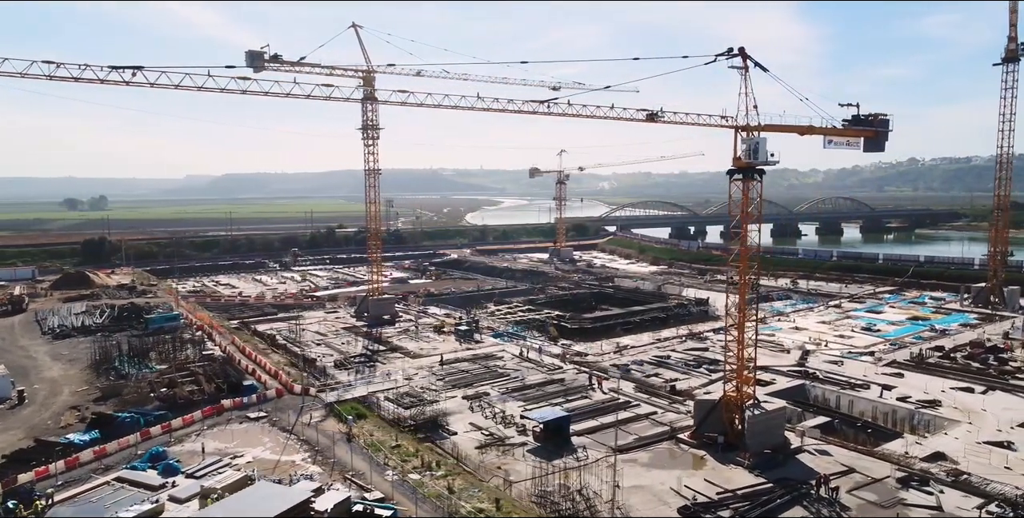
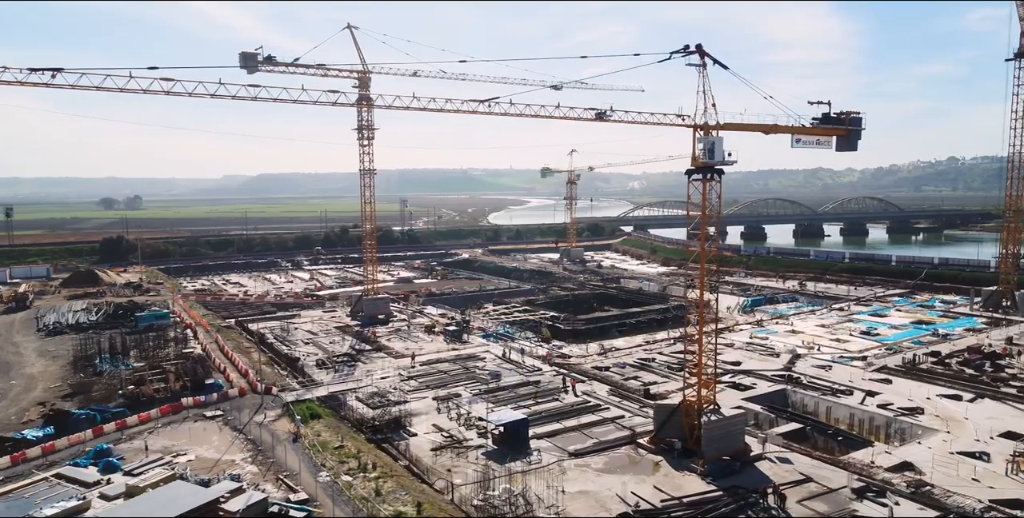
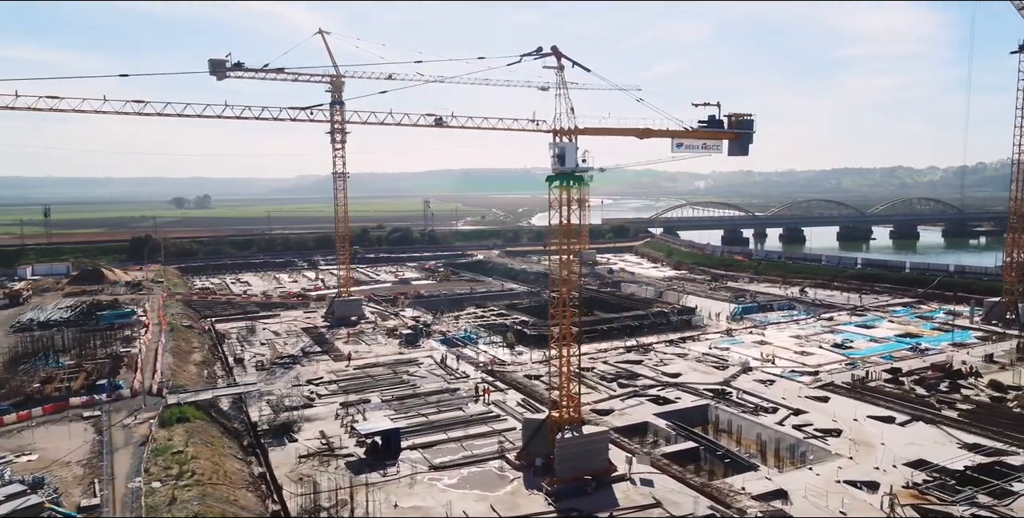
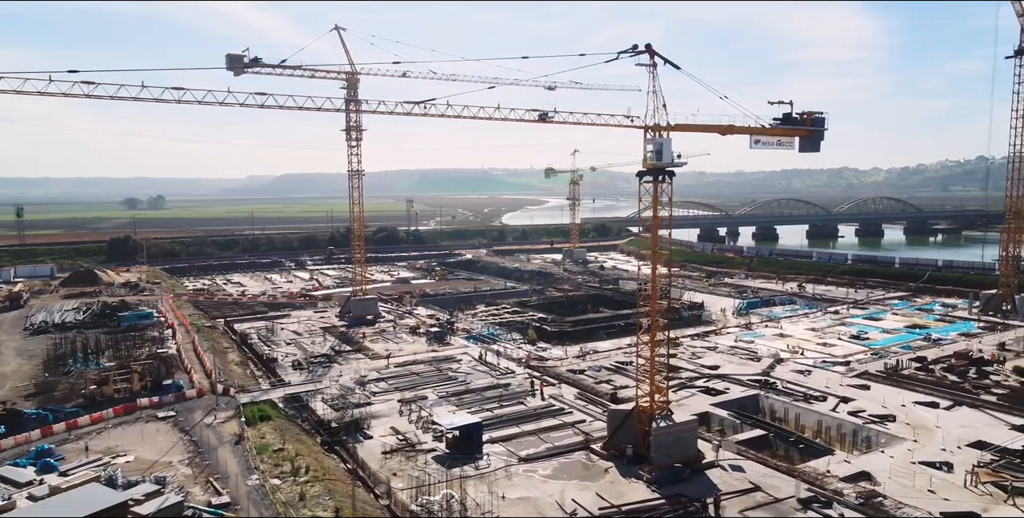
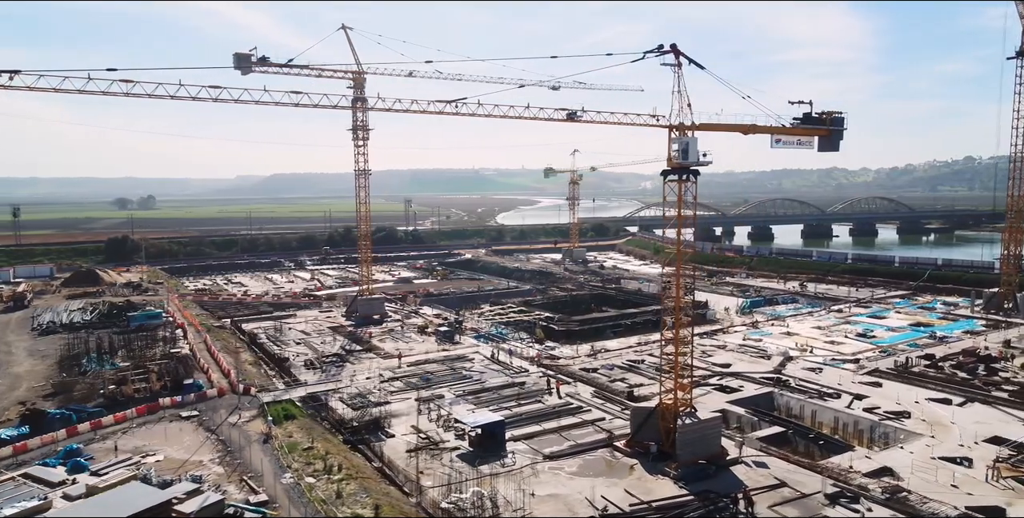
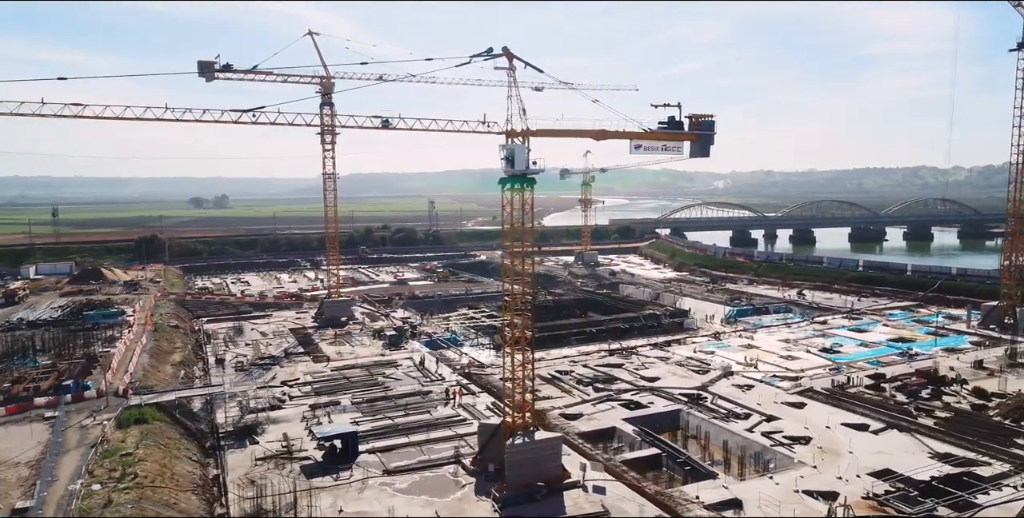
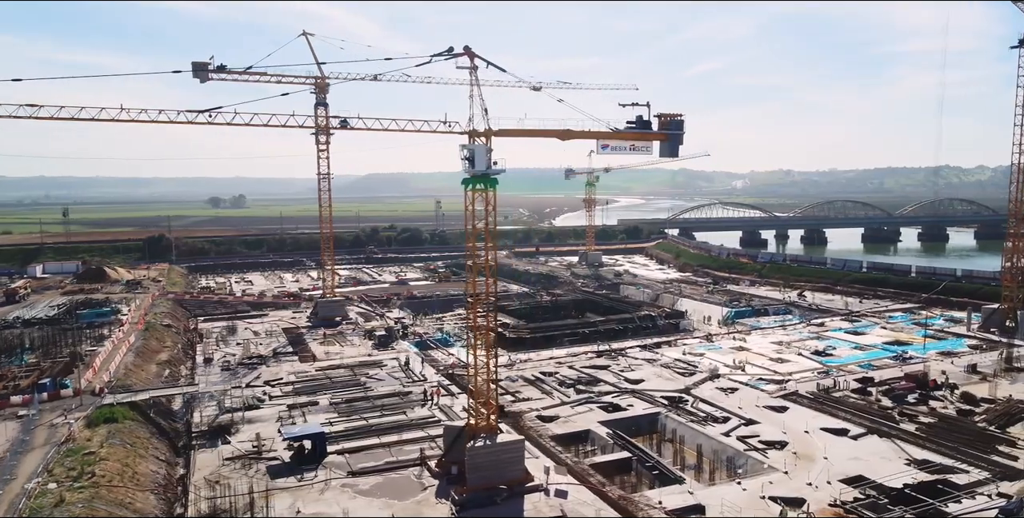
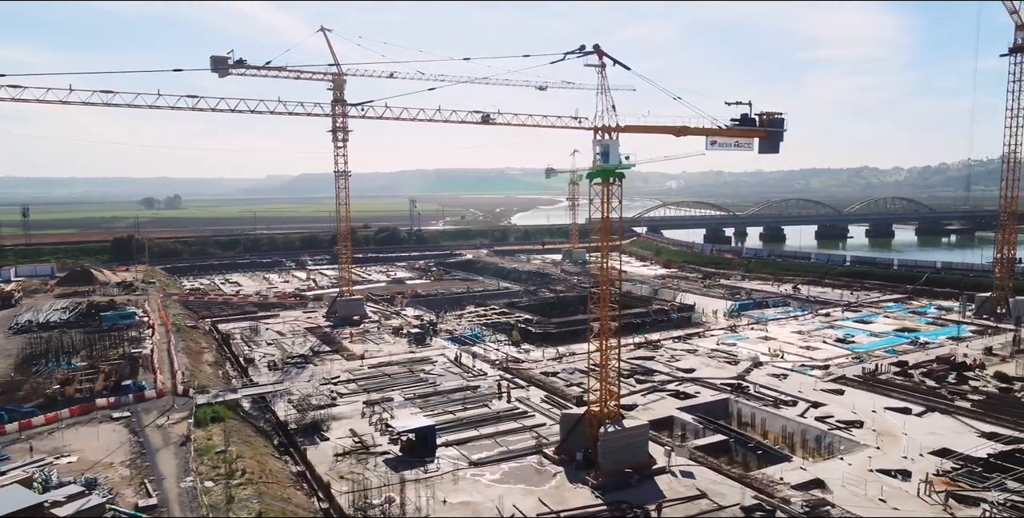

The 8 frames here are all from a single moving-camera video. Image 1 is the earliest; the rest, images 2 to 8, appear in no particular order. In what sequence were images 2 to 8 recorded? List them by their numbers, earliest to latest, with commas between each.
2, 5, 4, 8, 3, 6, 7
